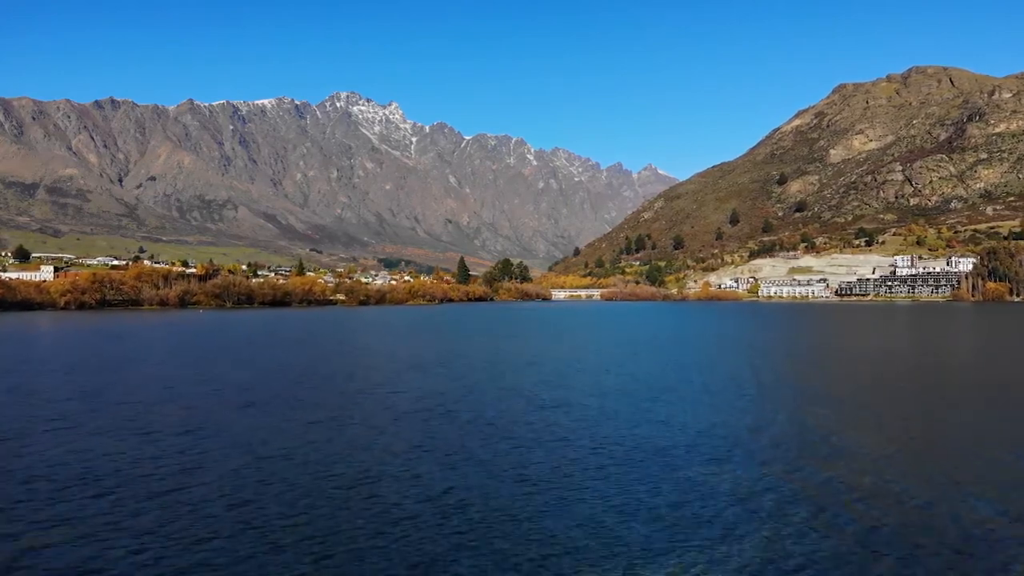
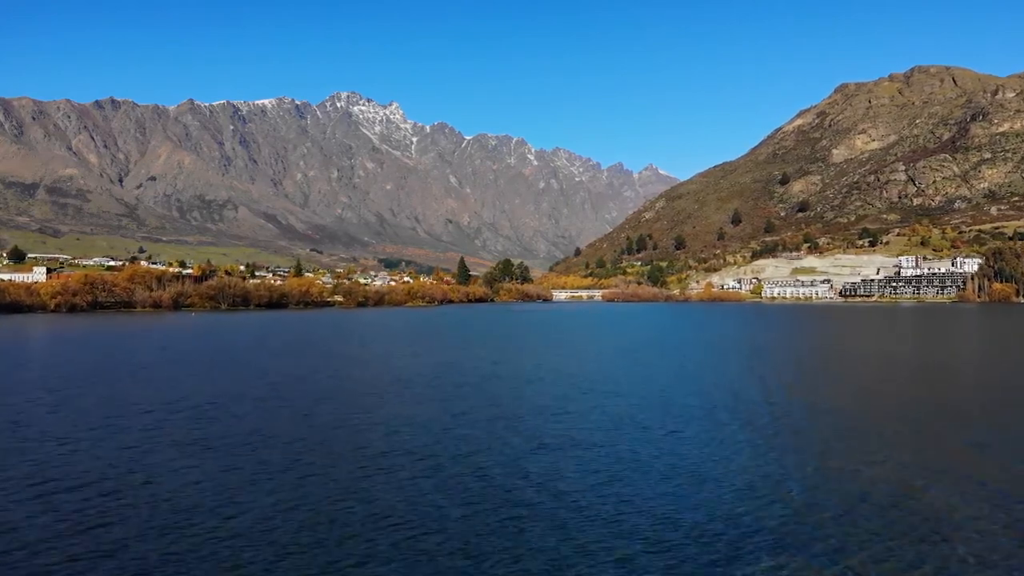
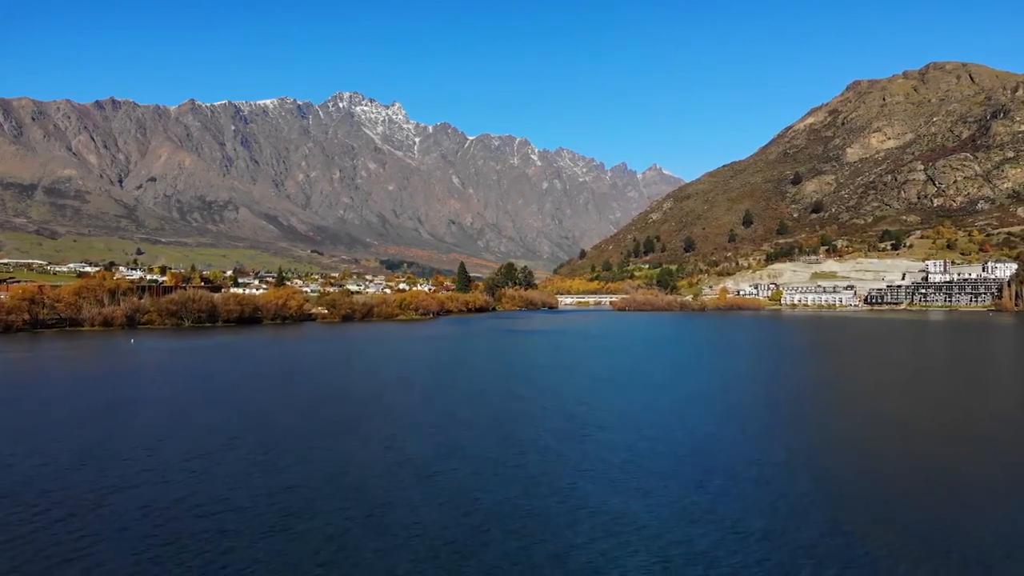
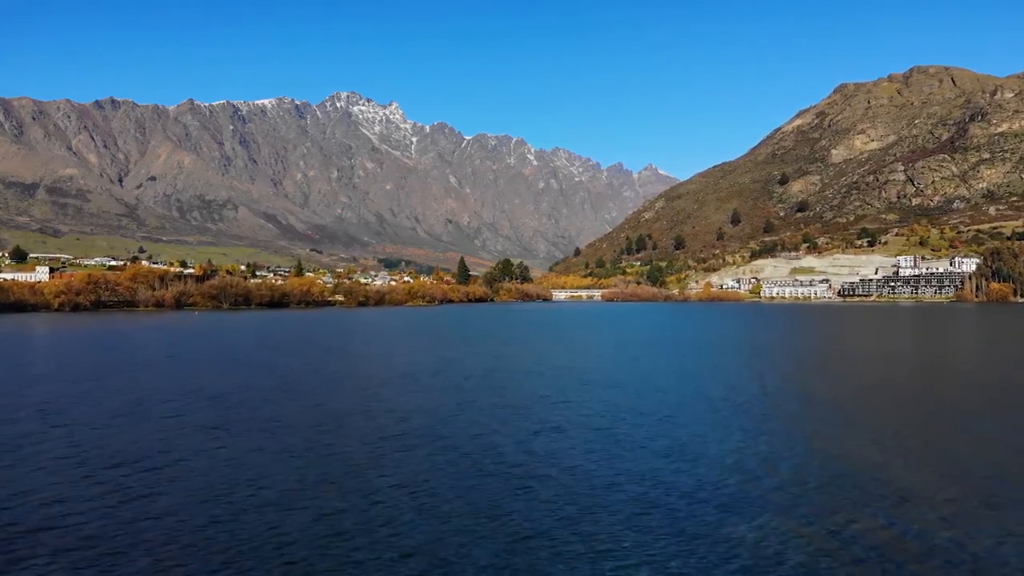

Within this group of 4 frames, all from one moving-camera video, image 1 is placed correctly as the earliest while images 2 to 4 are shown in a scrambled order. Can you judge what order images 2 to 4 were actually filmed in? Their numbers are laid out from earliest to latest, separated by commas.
4, 2, 3
